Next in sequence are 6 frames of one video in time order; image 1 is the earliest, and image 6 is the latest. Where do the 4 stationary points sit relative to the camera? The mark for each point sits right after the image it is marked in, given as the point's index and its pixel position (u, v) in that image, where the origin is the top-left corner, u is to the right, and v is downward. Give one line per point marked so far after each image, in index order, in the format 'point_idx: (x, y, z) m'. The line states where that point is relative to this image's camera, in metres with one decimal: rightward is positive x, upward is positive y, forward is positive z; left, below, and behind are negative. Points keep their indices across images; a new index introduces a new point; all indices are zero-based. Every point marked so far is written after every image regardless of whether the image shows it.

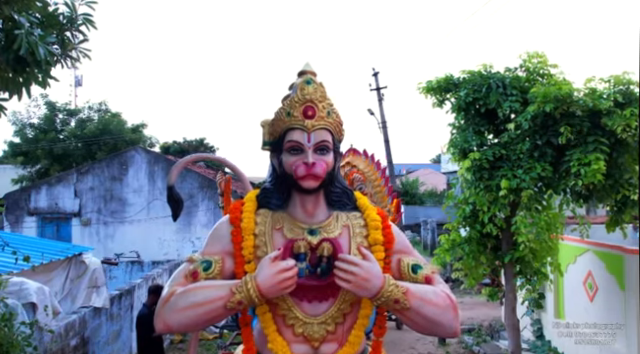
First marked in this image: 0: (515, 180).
0: (+2.1, 0.0, +5.1) m
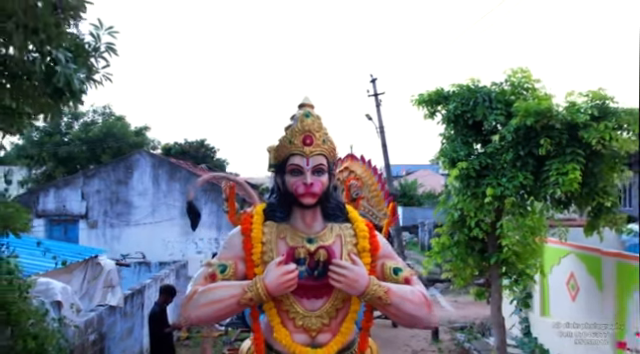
0: (+2.0, -0.1, +5.5) m
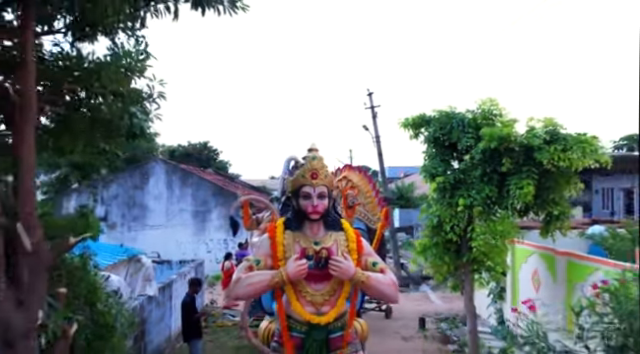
0: (+2.1, -0.3, +6.7) m
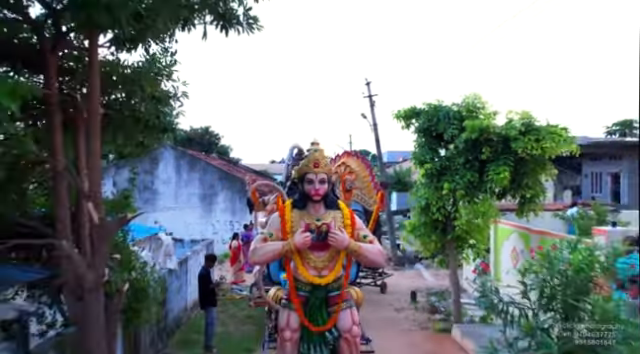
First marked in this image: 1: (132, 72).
0: (+2.1, -0.1, +7.5) m
1: (-1.8, +1.0, +4.7) m
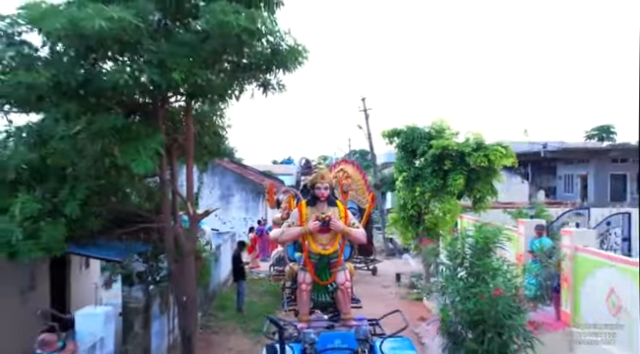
0: (+2.1, -0.2, +10.0) m
1: (-1.8, +0.9, +7.2) m
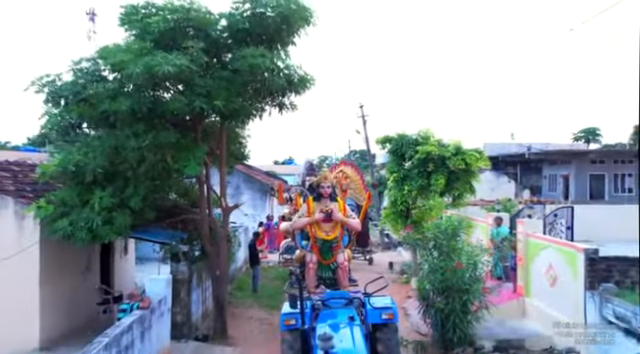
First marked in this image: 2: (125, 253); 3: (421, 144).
0: (+2.2, -0.2, +11.7) m
1: (-1.7, +0.9, +8.9) m
2: (-4.5, -1.7, +11.1) m
3: (+2.4, +0.8, +11.7) m
